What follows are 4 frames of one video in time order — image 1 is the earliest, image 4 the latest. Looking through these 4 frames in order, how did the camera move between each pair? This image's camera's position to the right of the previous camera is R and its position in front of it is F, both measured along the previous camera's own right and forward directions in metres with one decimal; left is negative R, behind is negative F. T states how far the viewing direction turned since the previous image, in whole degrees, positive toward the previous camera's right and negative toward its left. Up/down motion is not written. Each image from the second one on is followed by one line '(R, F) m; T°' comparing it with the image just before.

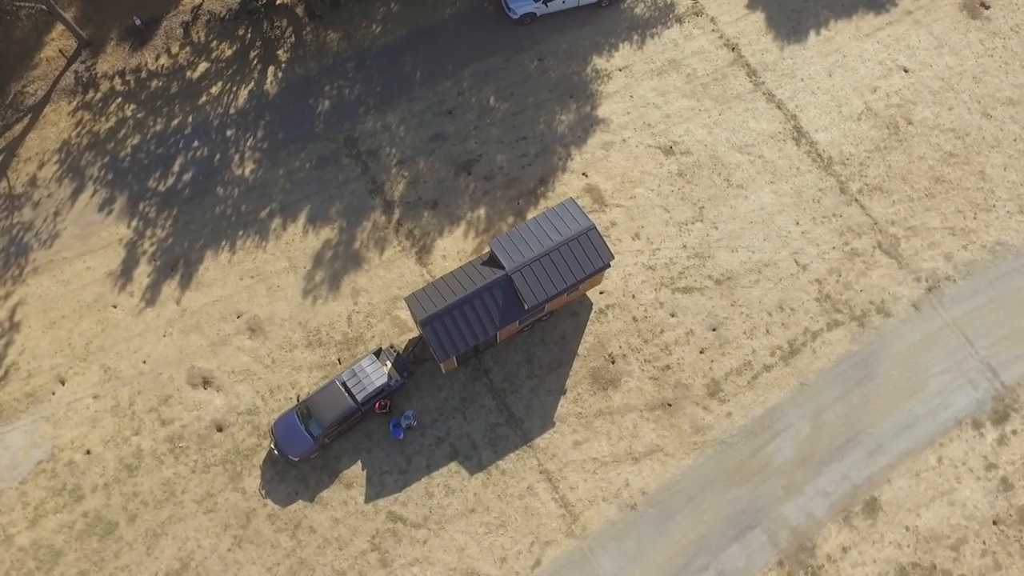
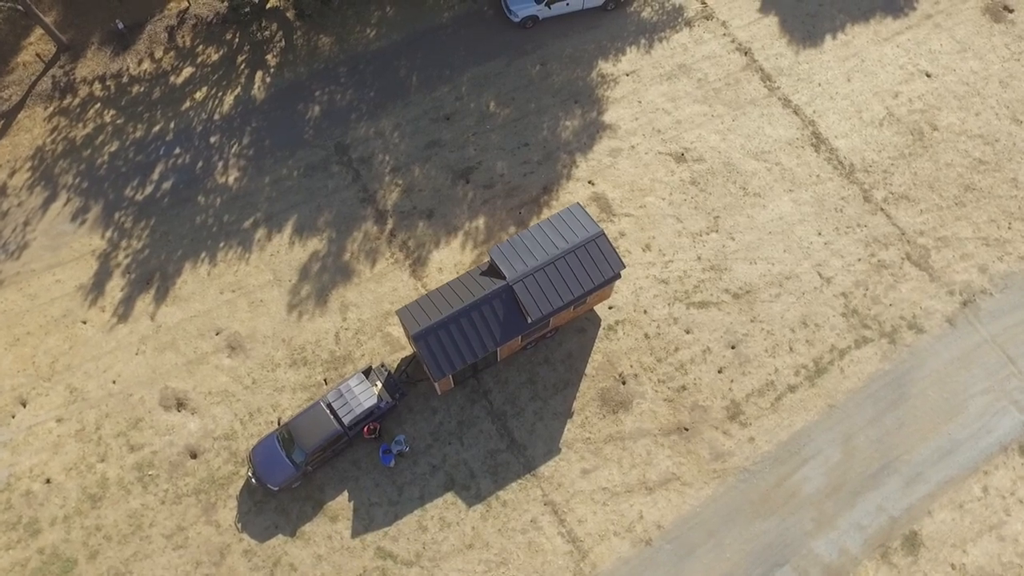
(+0.2, +1.7) m; -1°
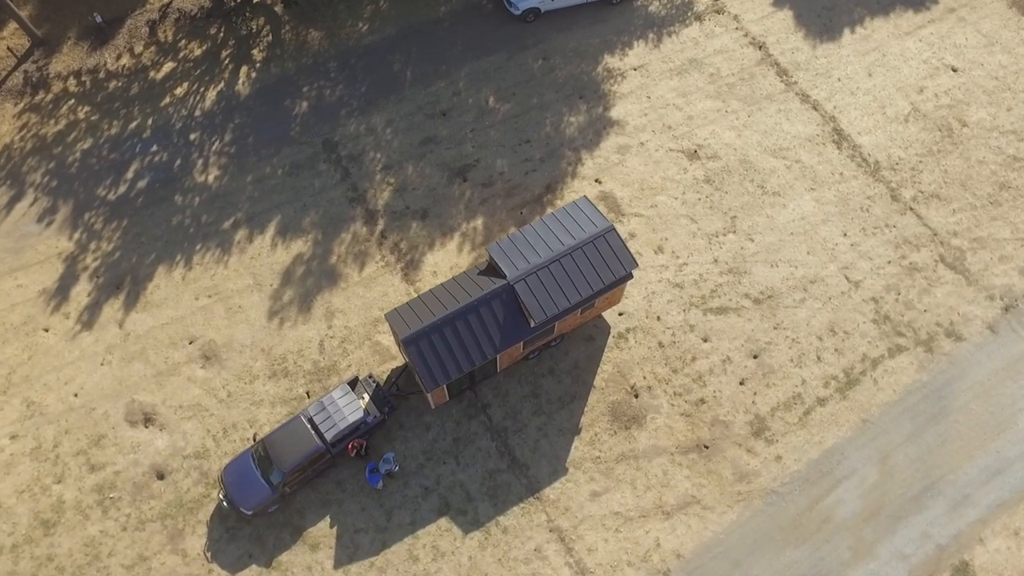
(+0.2, +1.7) m; -1°
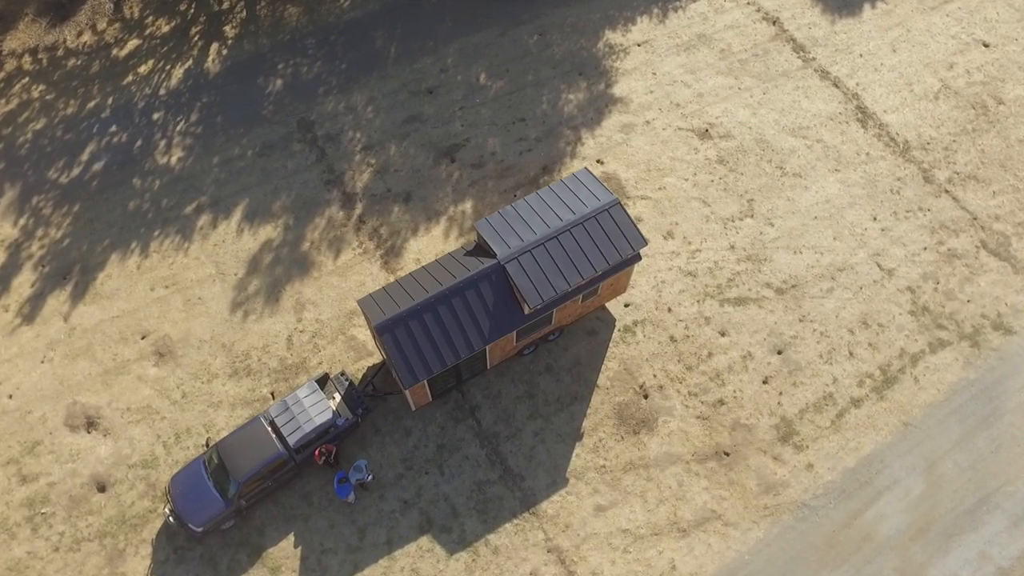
(+0.4, +2.1) m; -1°
